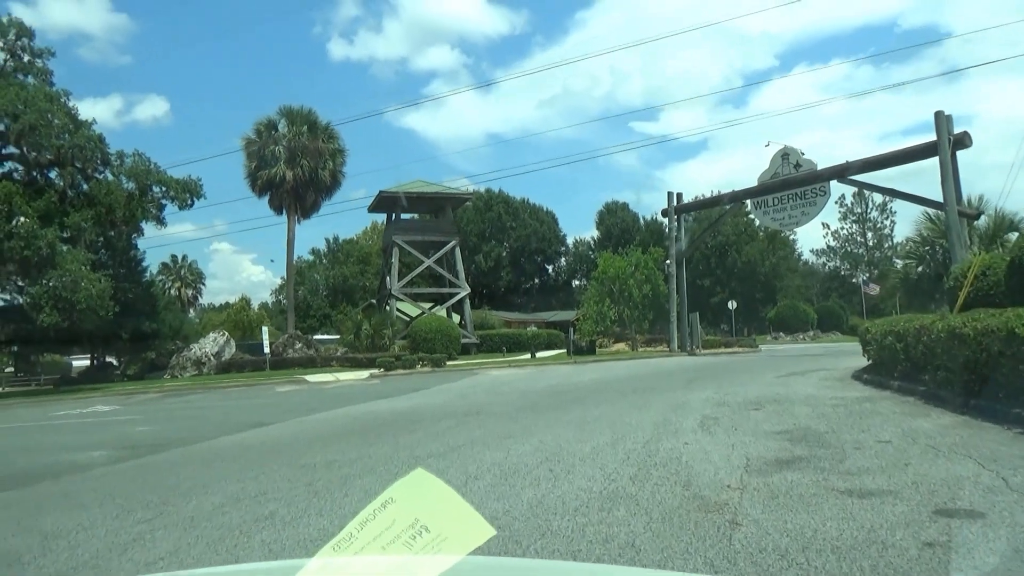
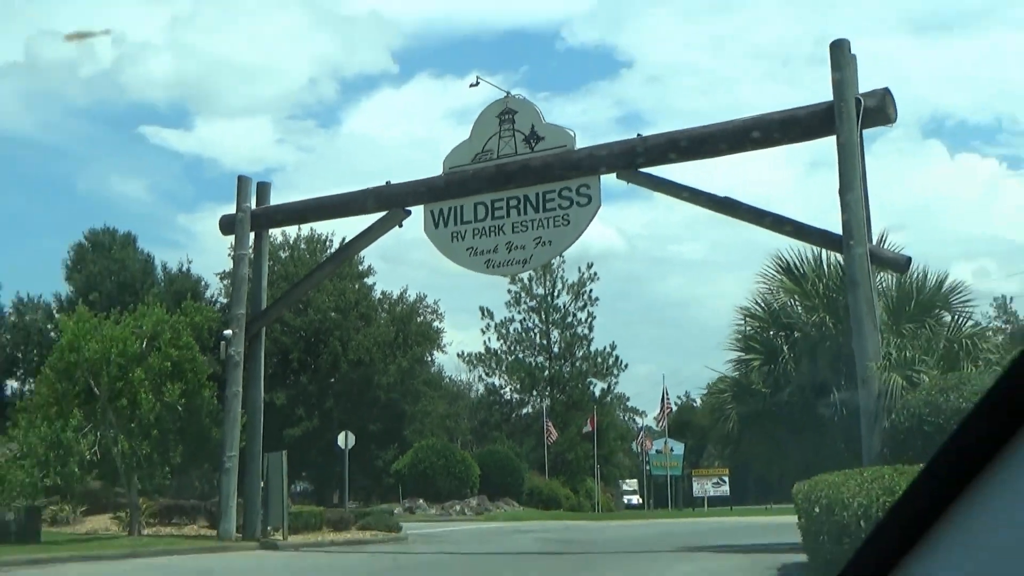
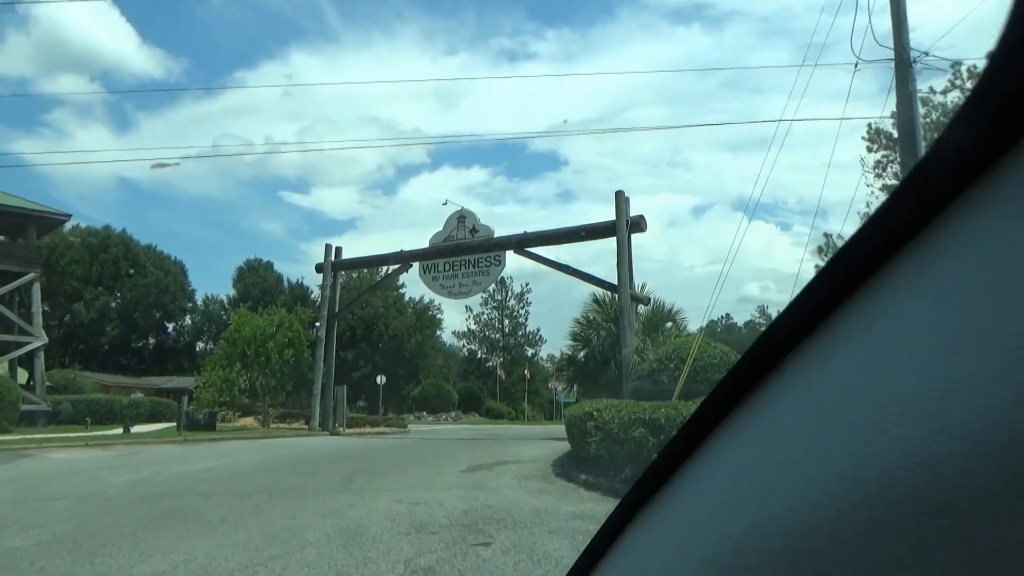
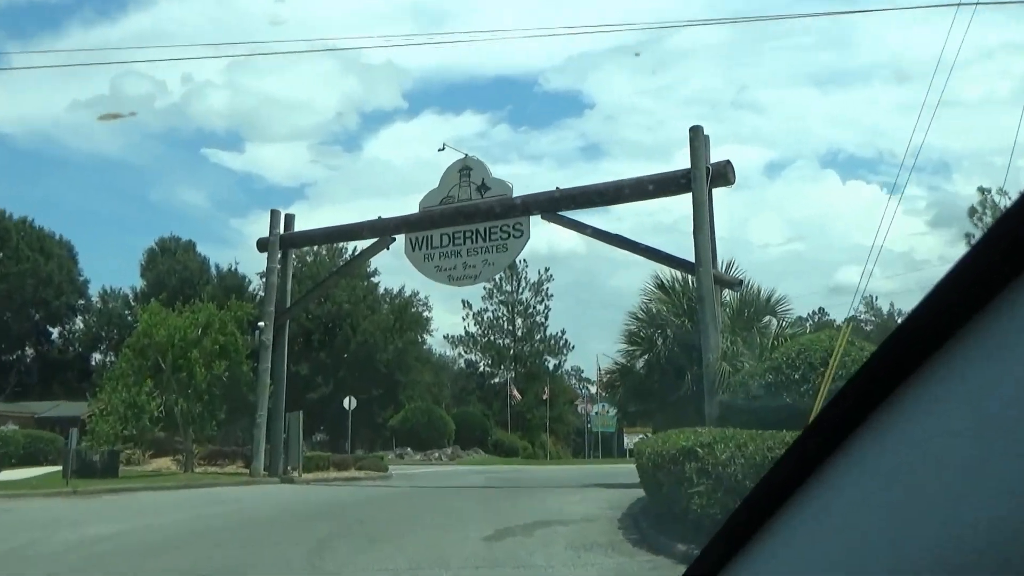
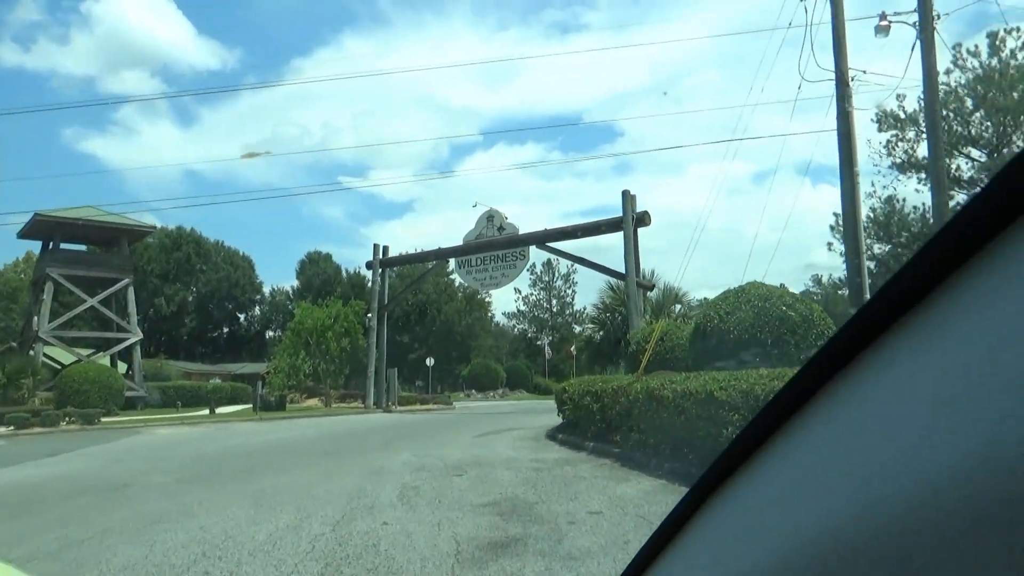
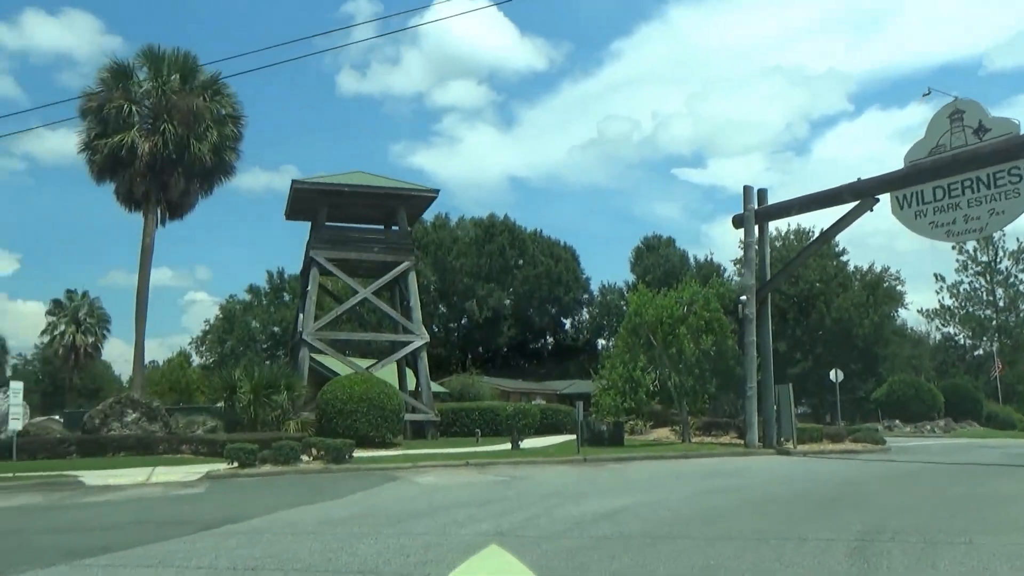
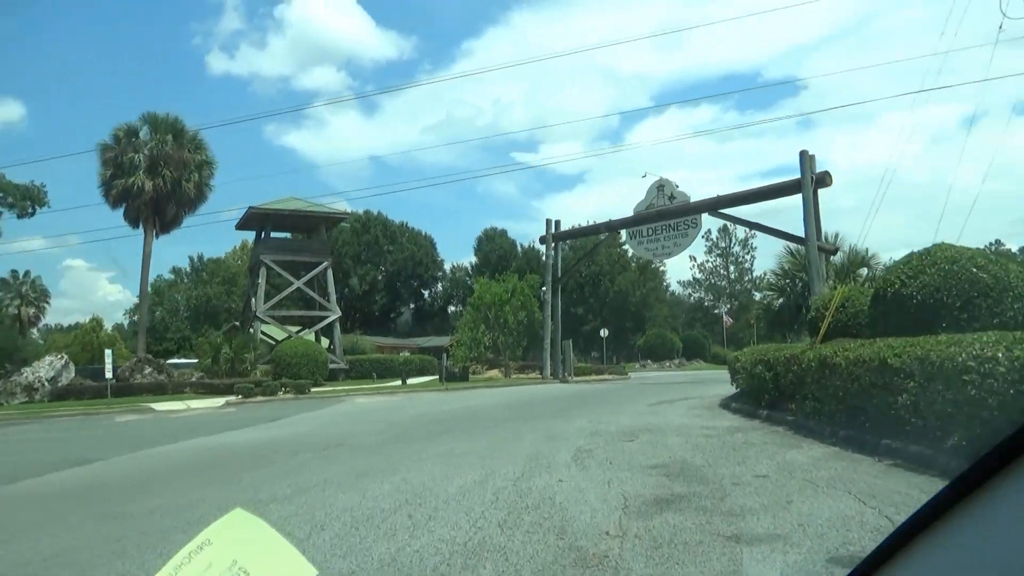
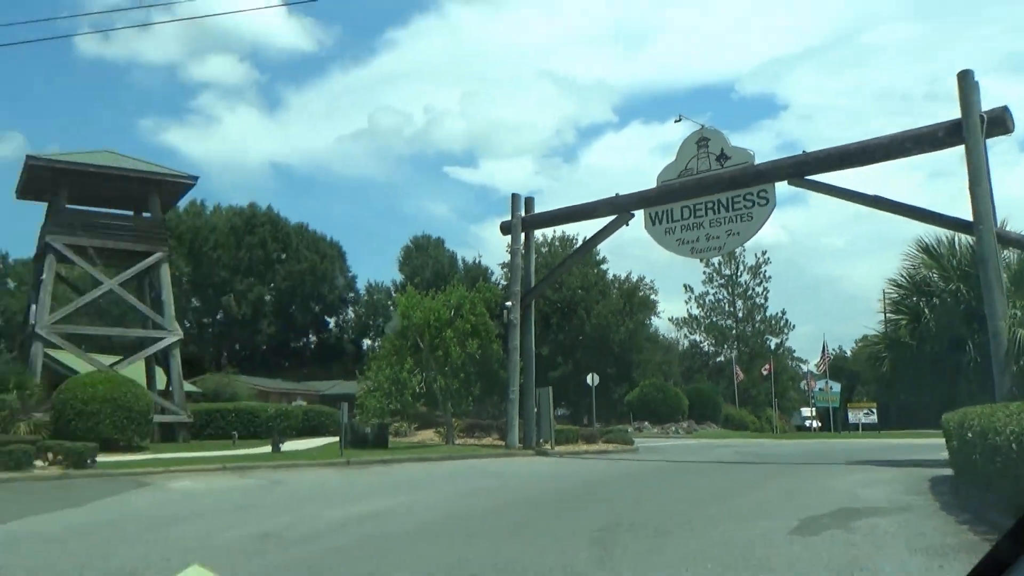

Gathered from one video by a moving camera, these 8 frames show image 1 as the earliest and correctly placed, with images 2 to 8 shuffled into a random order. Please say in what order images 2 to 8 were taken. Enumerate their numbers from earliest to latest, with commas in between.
7, 5, 3, 4, 2, 8, 6
